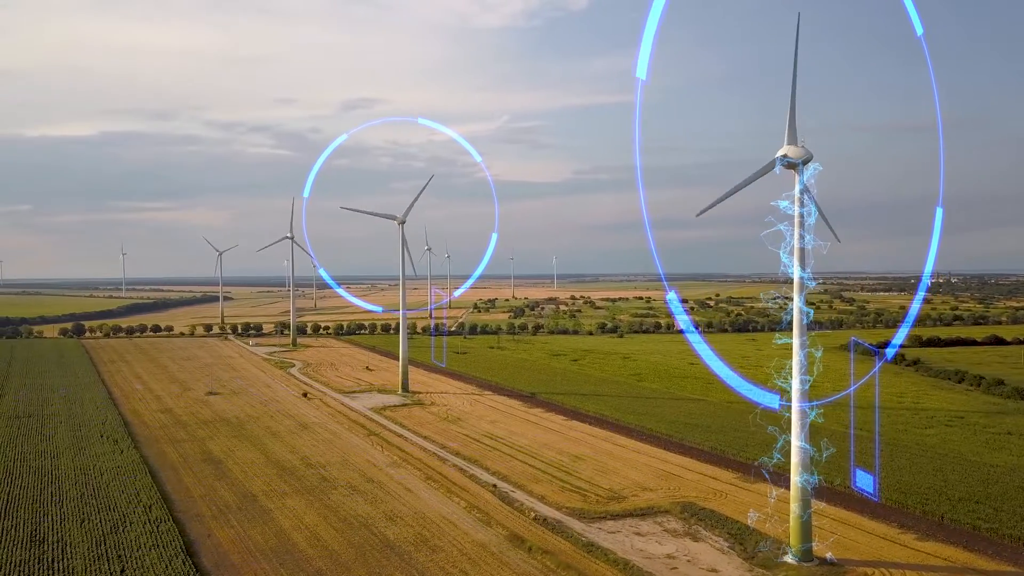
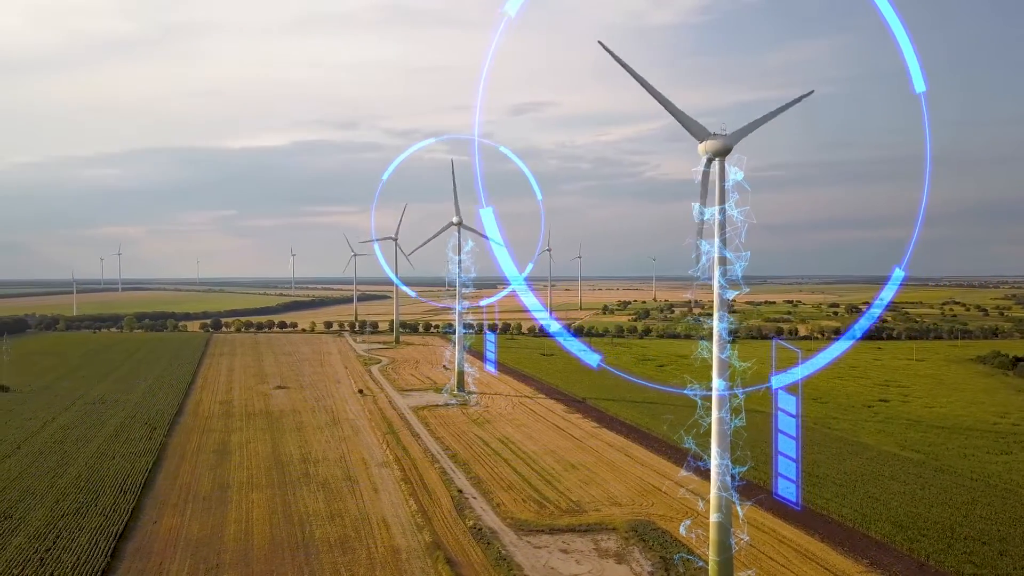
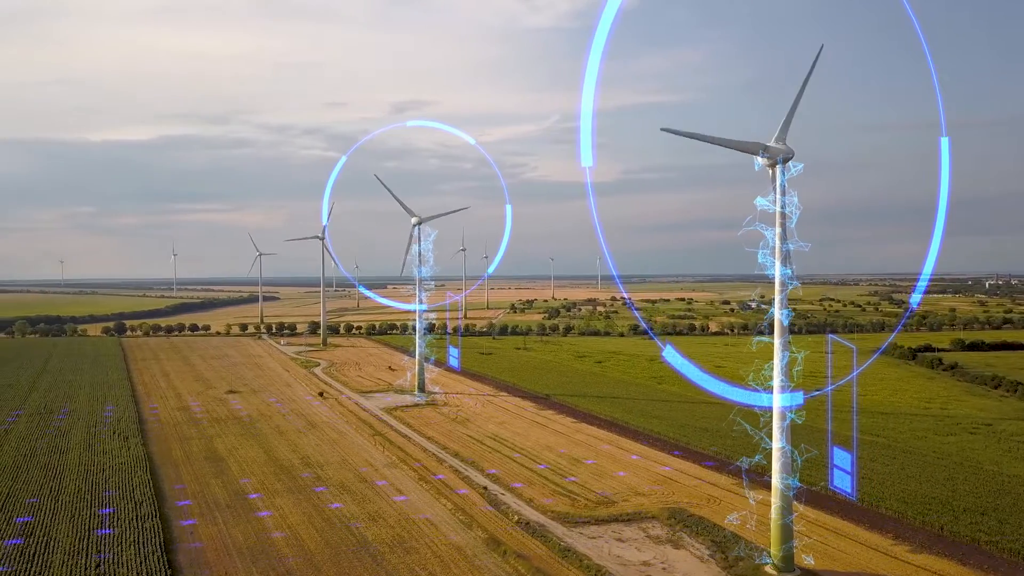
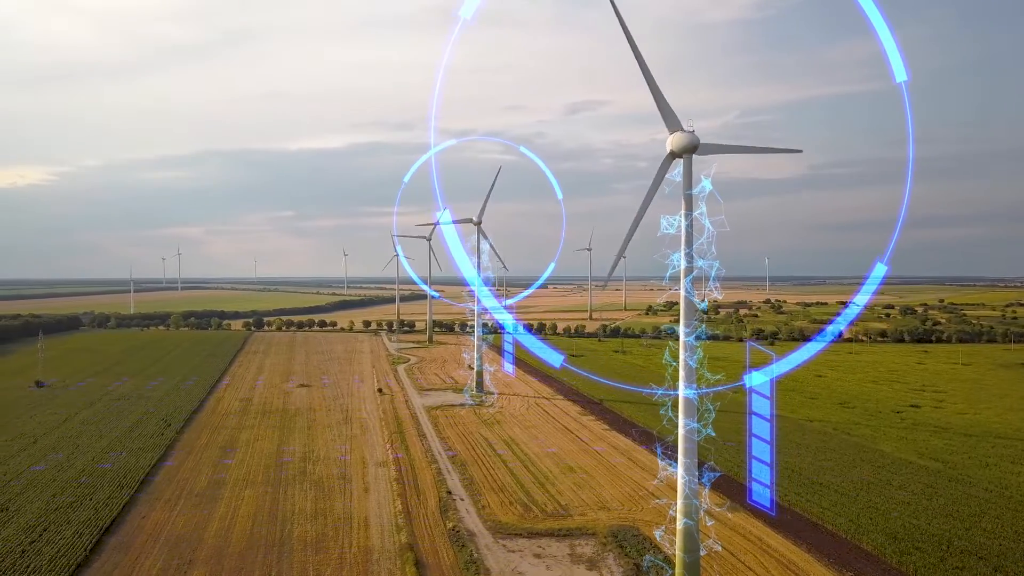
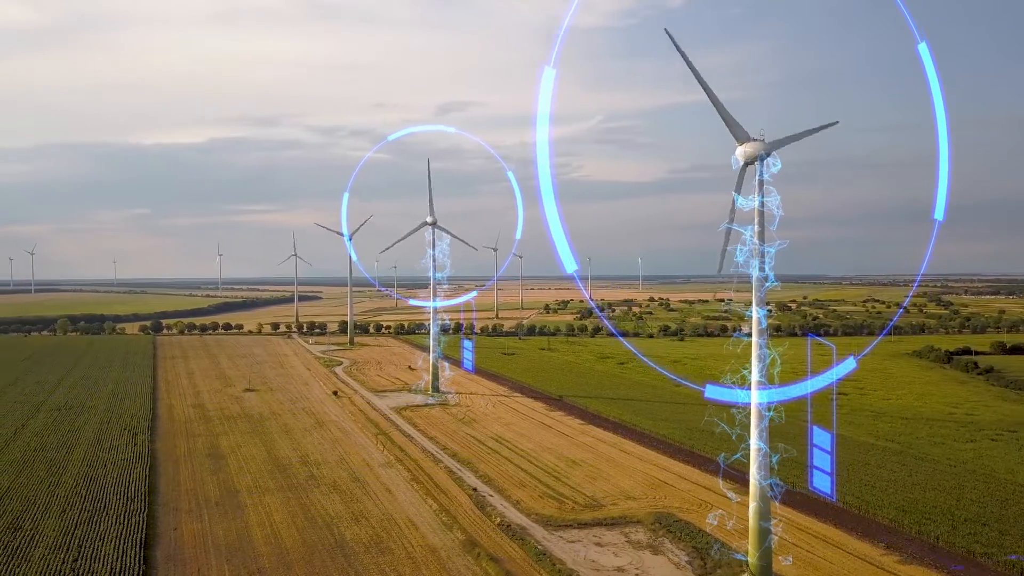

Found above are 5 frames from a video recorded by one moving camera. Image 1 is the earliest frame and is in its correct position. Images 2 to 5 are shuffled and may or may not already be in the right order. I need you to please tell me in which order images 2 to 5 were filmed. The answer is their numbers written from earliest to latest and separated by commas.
3, 5, 2, 4
